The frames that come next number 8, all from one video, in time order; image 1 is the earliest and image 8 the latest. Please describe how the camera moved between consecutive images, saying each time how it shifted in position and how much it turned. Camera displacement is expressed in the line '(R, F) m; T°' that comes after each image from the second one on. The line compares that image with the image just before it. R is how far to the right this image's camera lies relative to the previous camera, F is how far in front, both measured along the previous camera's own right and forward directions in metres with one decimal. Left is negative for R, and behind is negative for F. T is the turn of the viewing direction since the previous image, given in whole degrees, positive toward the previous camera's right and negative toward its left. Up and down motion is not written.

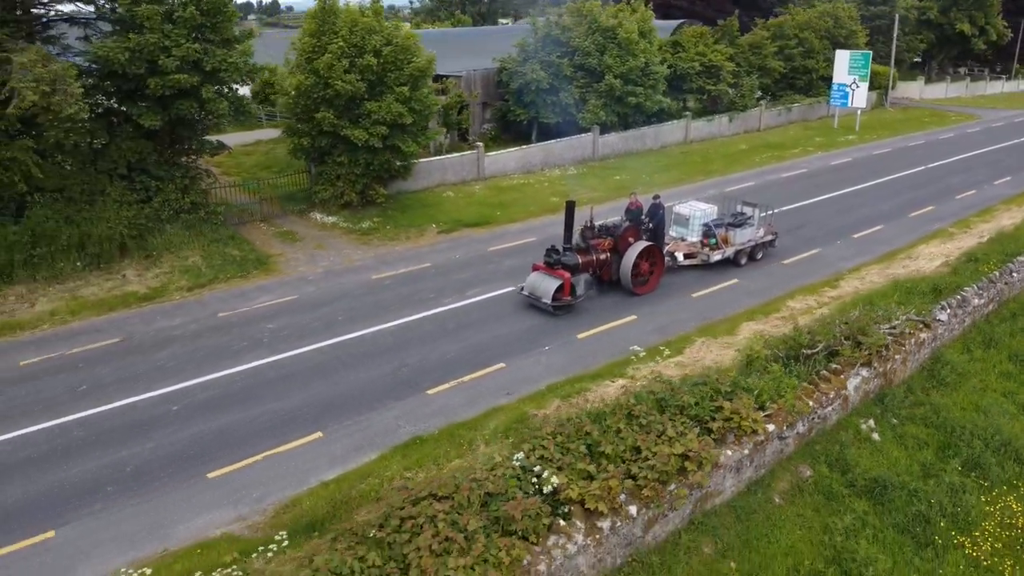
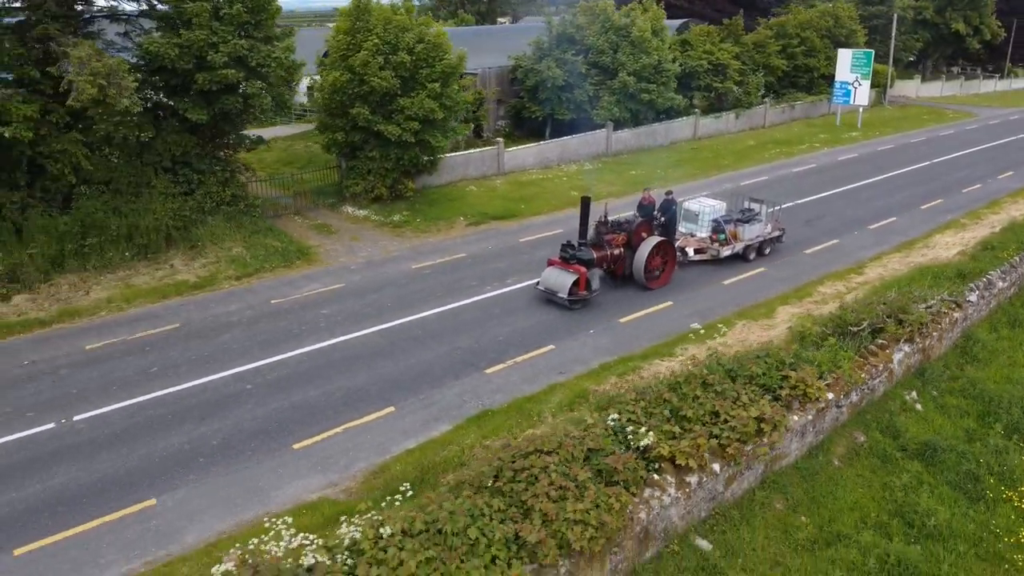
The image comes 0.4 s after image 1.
(-1.1, -0.6) m; +1°
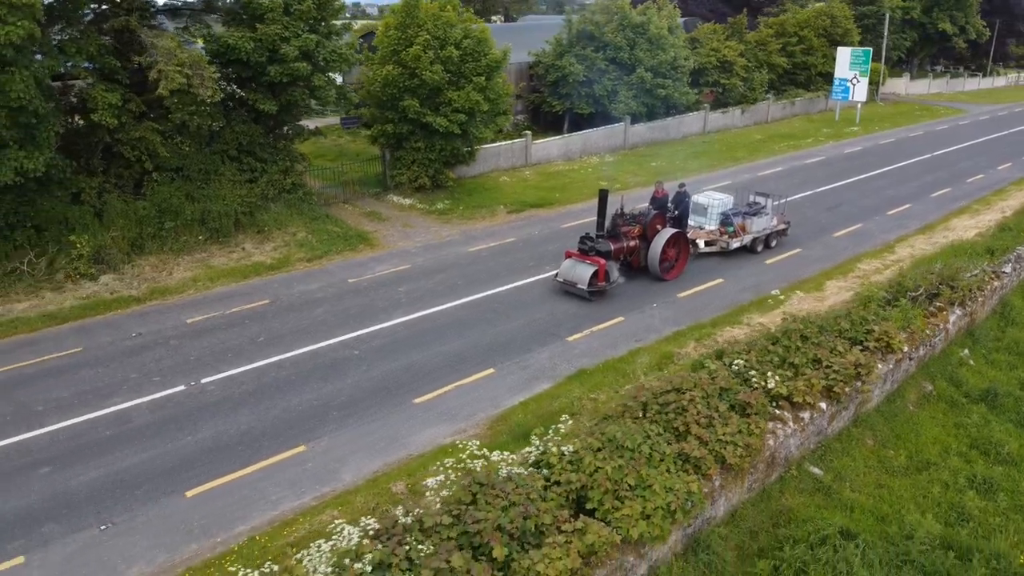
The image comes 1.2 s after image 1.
(-1.8, -1.1) m; +2°
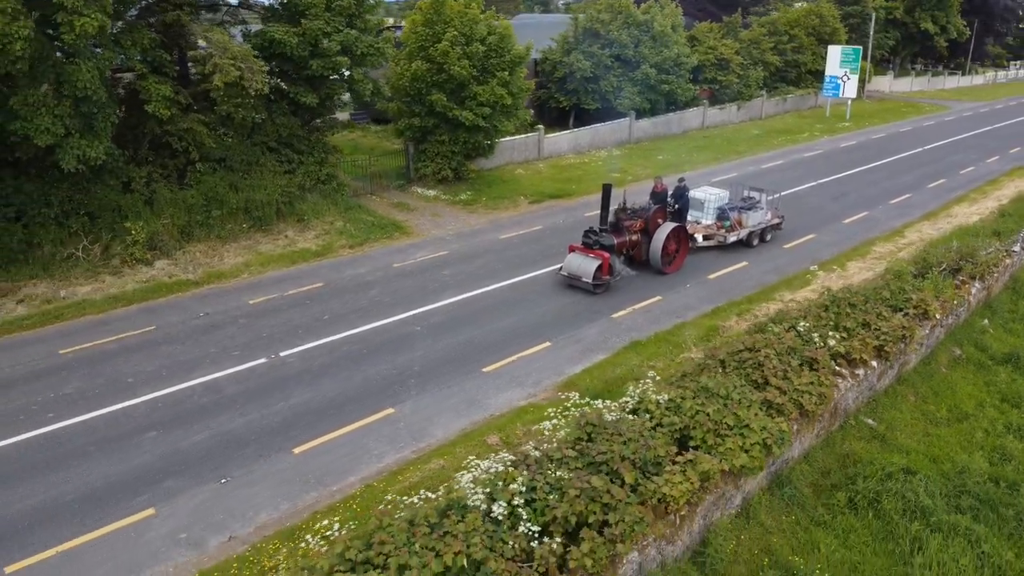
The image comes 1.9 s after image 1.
(-1.3, -0.9) m; +2°
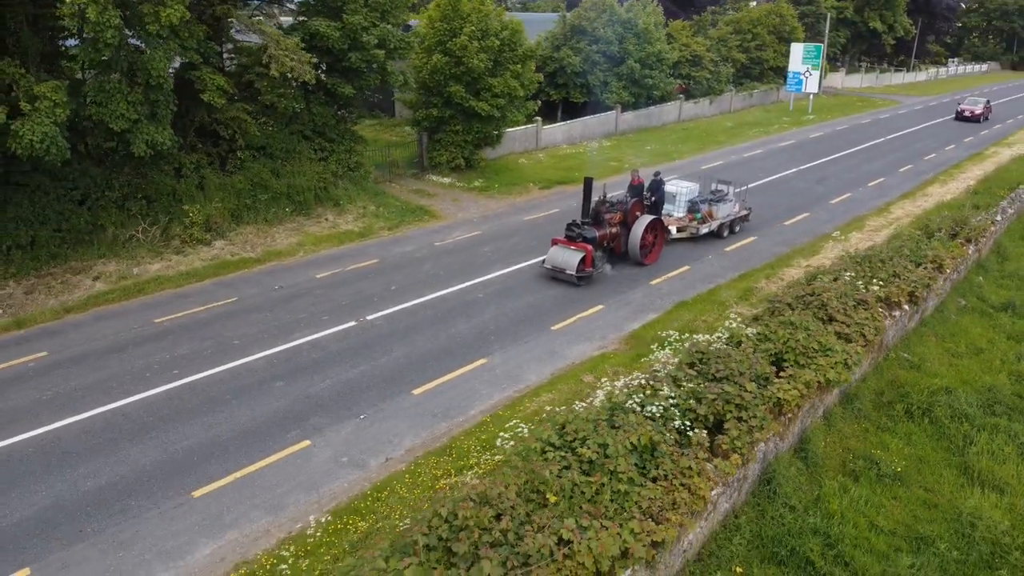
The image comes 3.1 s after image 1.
(-2.1, -1.4) m; +4°
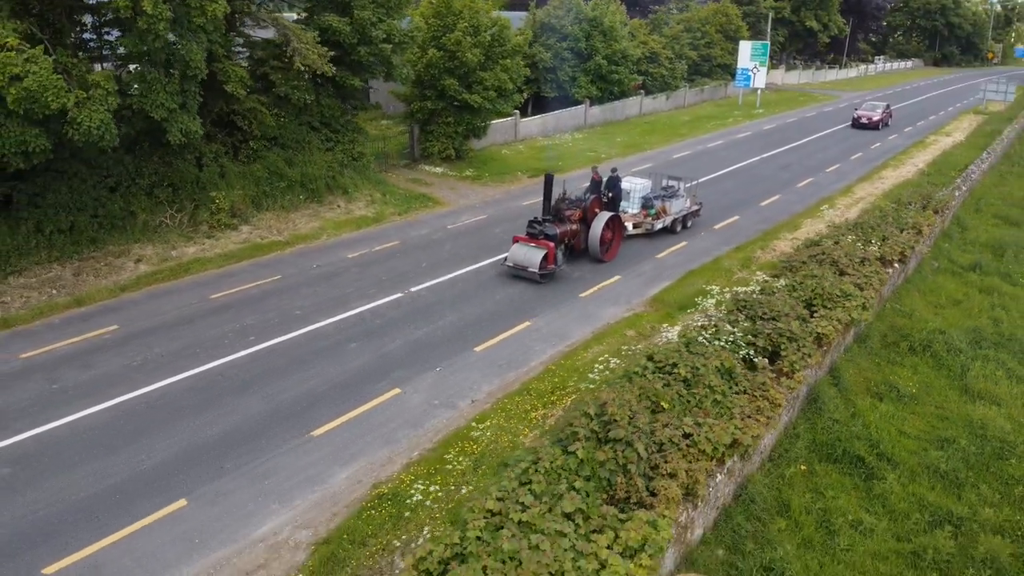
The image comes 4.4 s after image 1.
(-1.8, -1.3) m; +4°
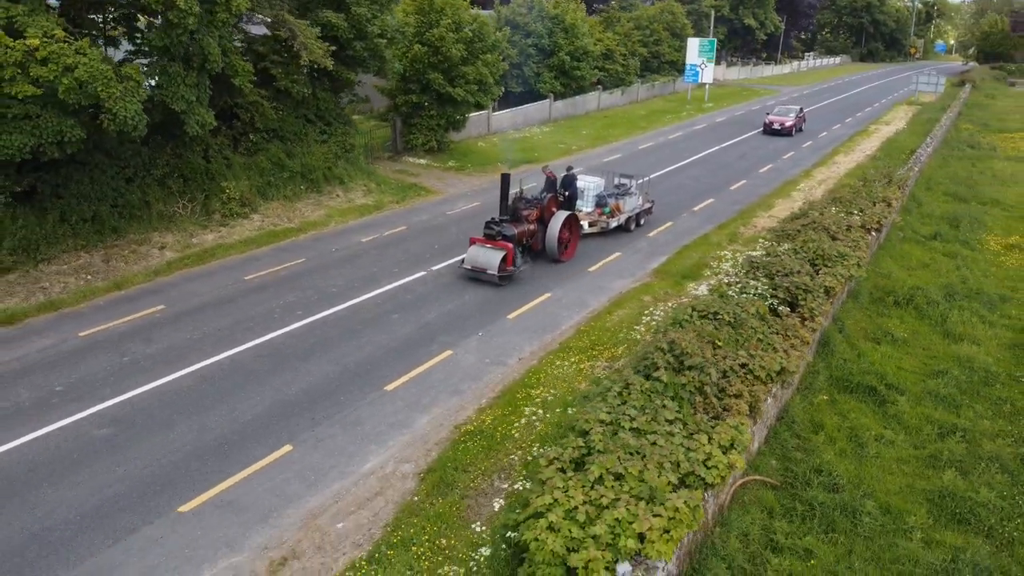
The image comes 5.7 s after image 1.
(-1.6, -1.1) m; +4°
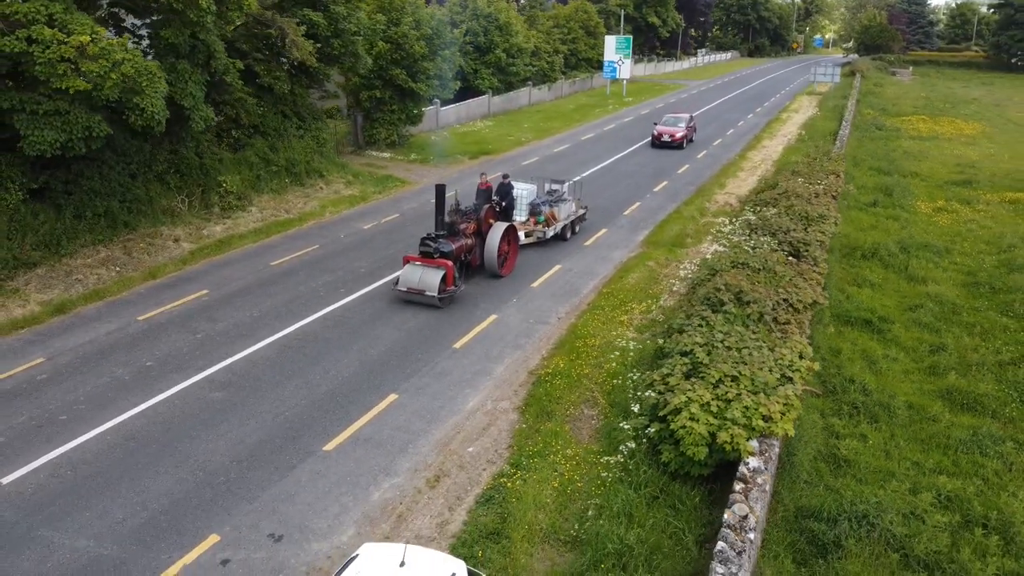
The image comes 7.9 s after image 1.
(-2.4, -1.3) m; +7°
